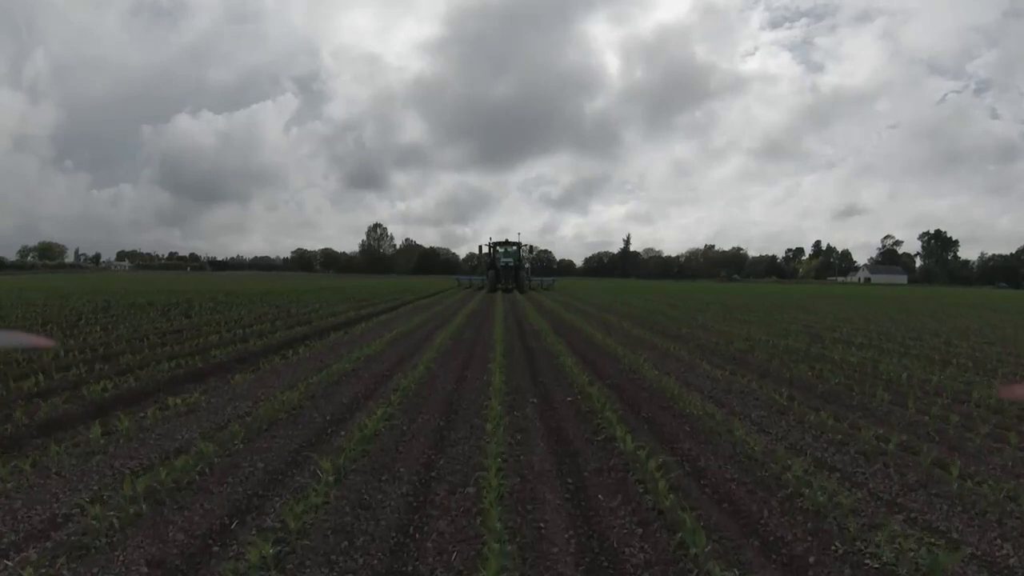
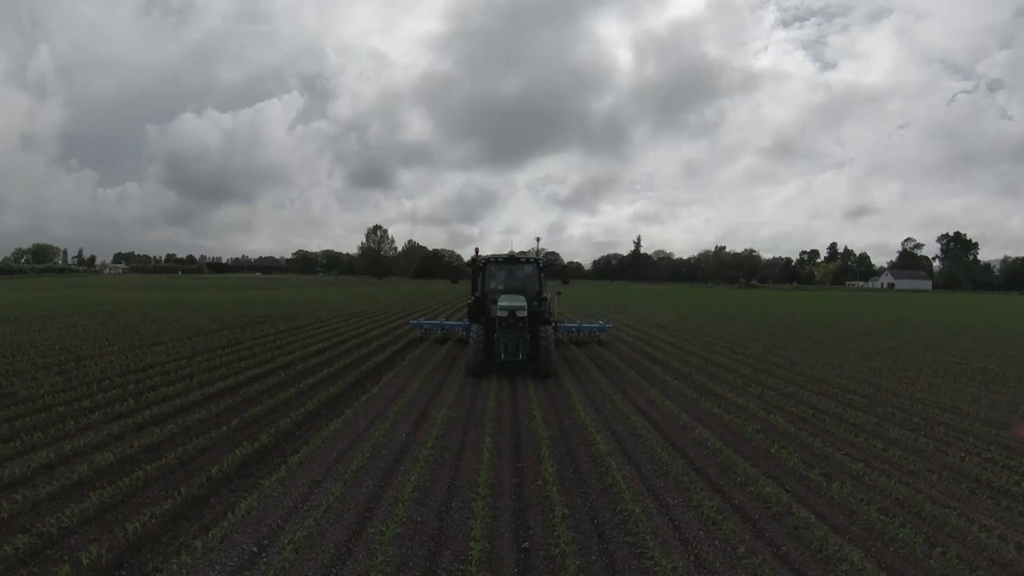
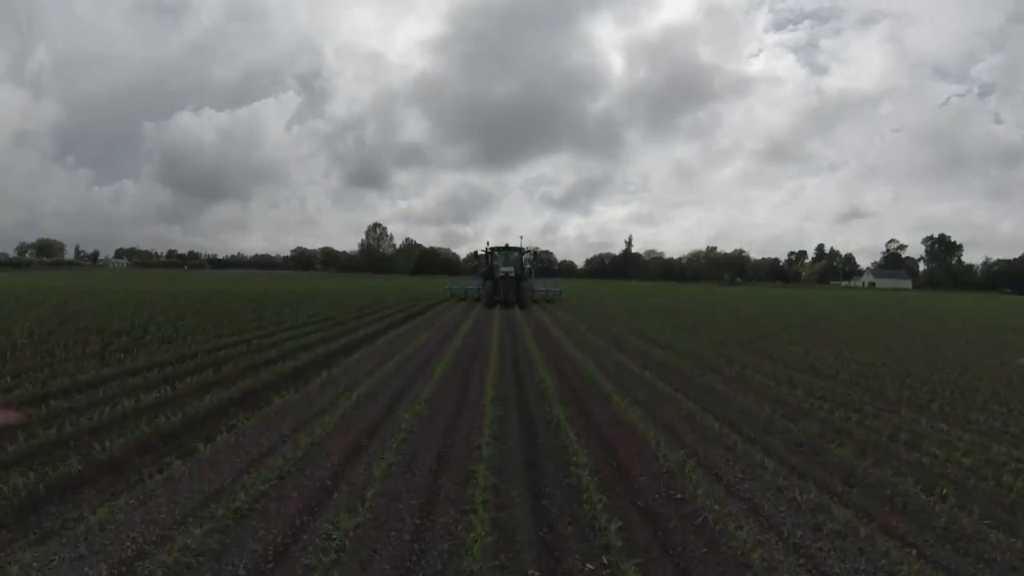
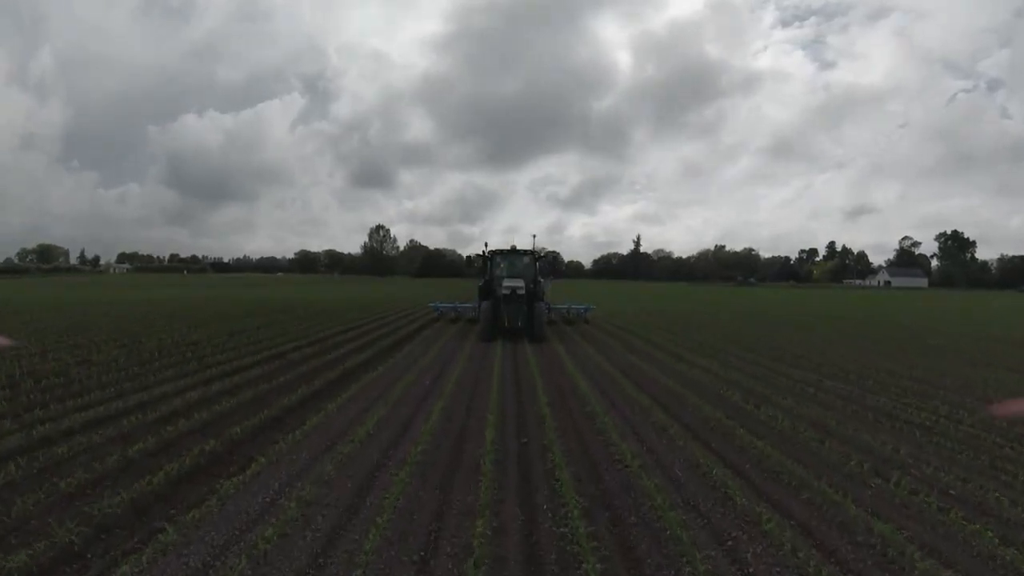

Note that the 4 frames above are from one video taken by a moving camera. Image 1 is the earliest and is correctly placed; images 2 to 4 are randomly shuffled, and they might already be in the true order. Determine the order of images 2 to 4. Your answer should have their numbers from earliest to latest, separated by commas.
3, 4, 2
